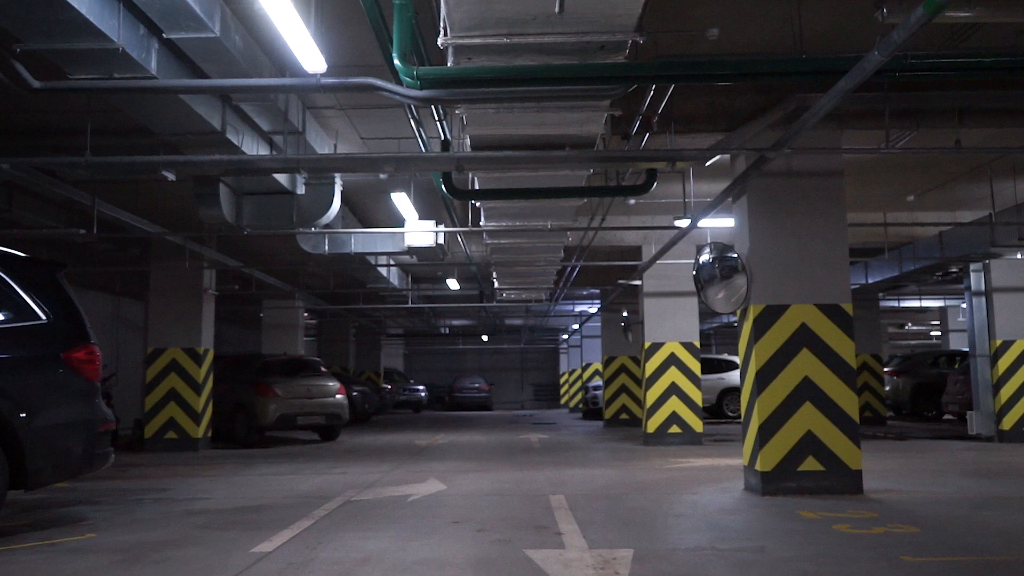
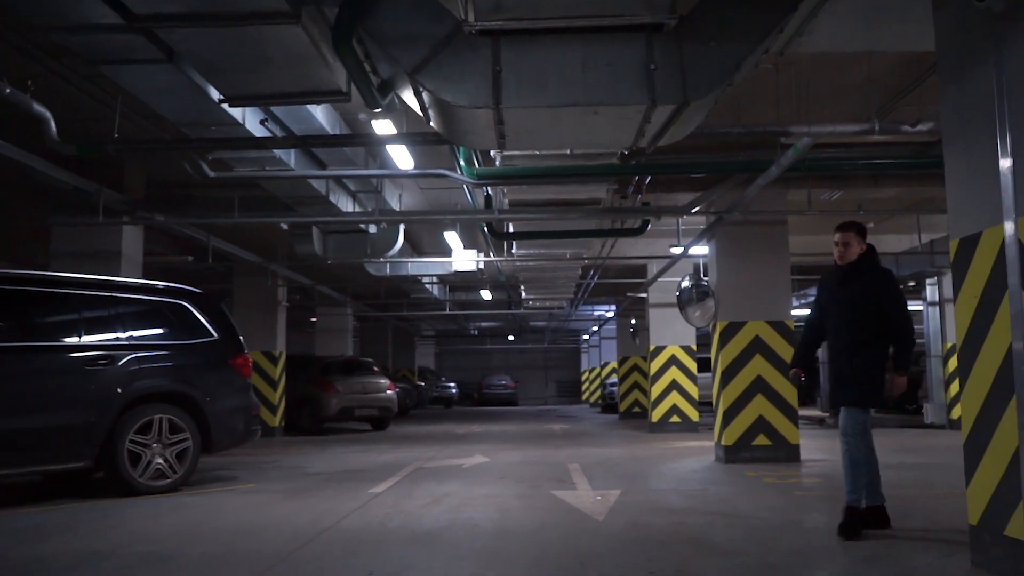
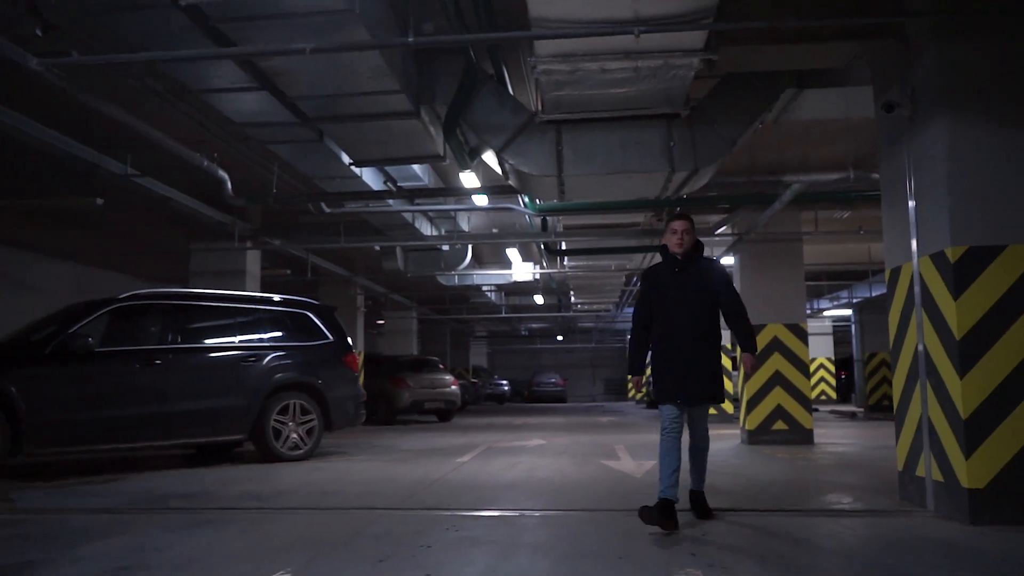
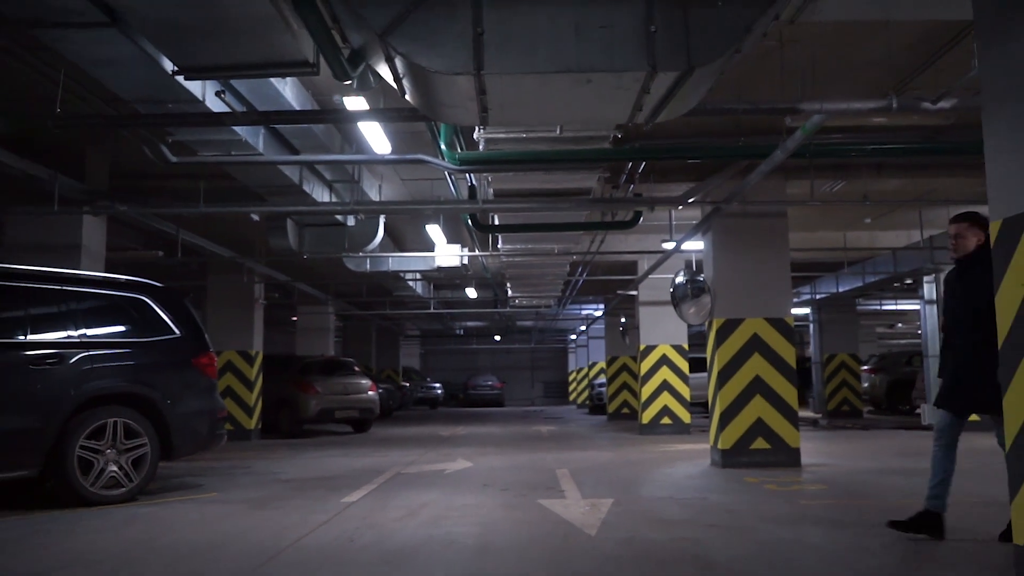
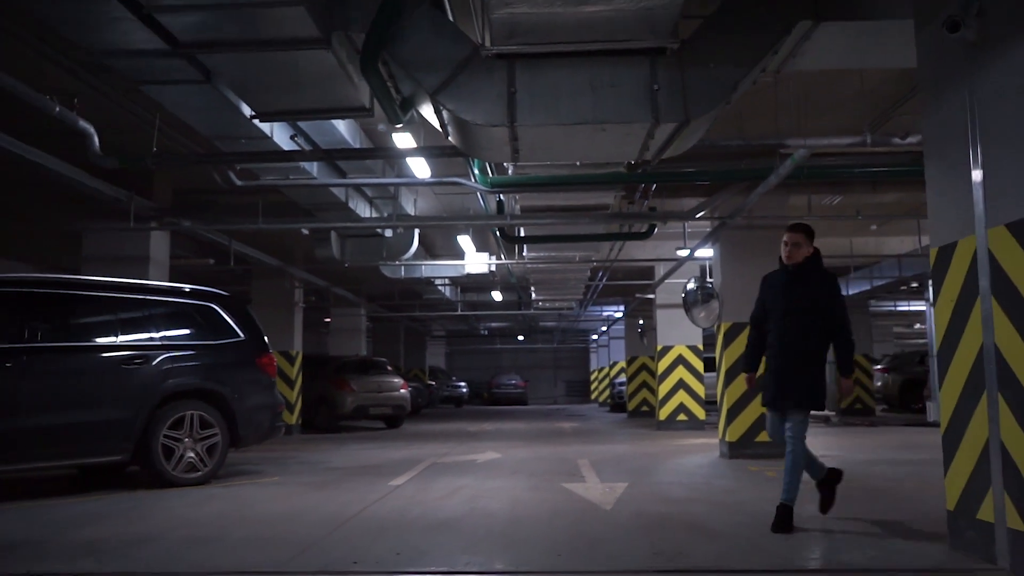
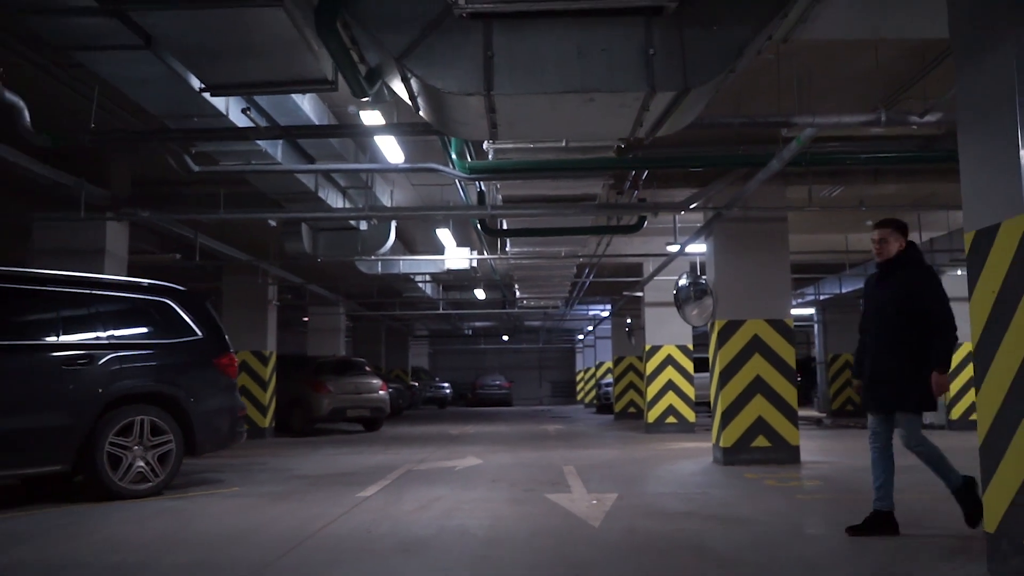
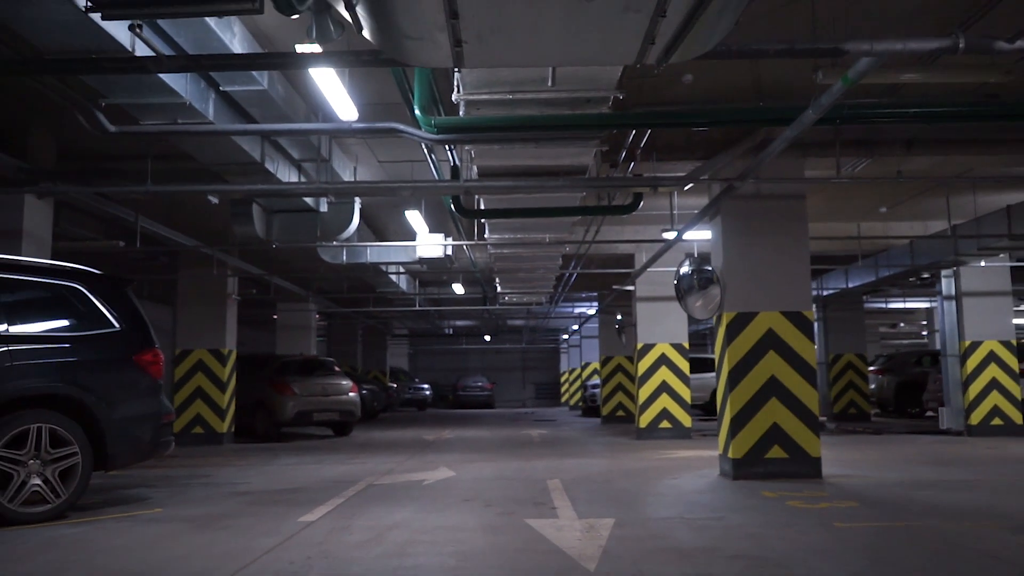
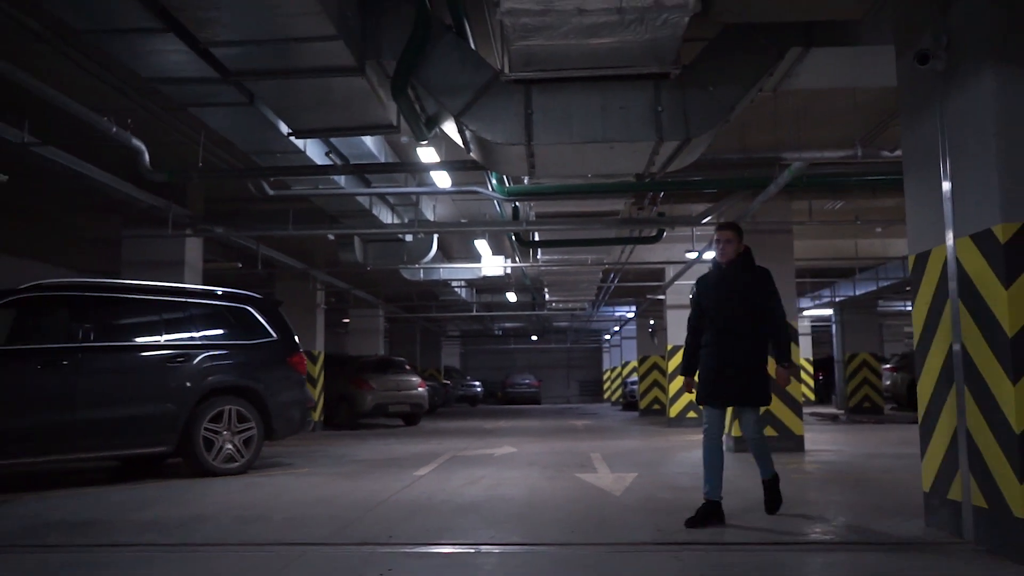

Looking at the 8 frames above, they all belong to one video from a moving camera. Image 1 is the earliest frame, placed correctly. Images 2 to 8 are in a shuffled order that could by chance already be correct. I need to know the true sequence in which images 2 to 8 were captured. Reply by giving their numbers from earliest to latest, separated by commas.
7, 4, 6, 2, 5, 8, 3
